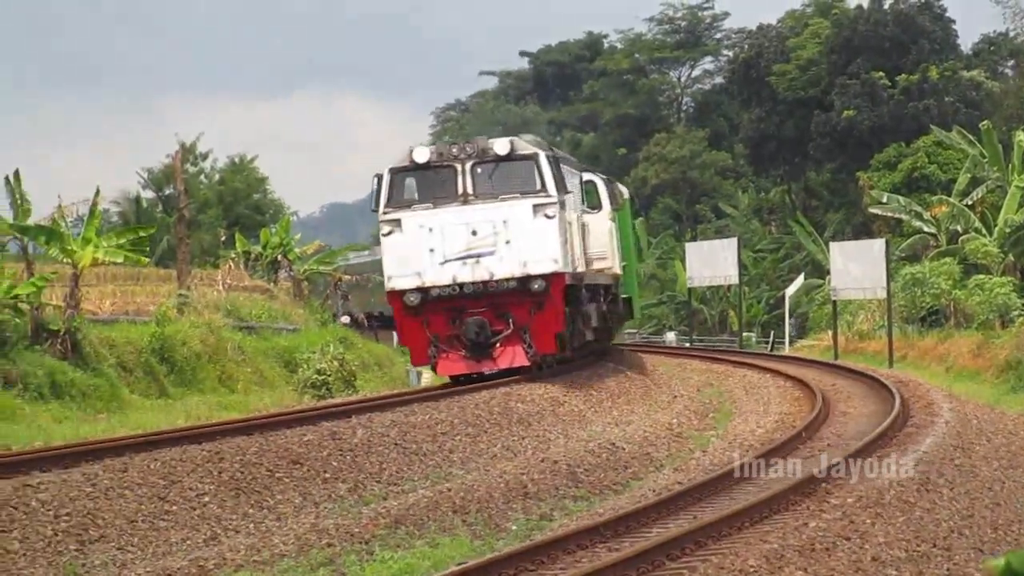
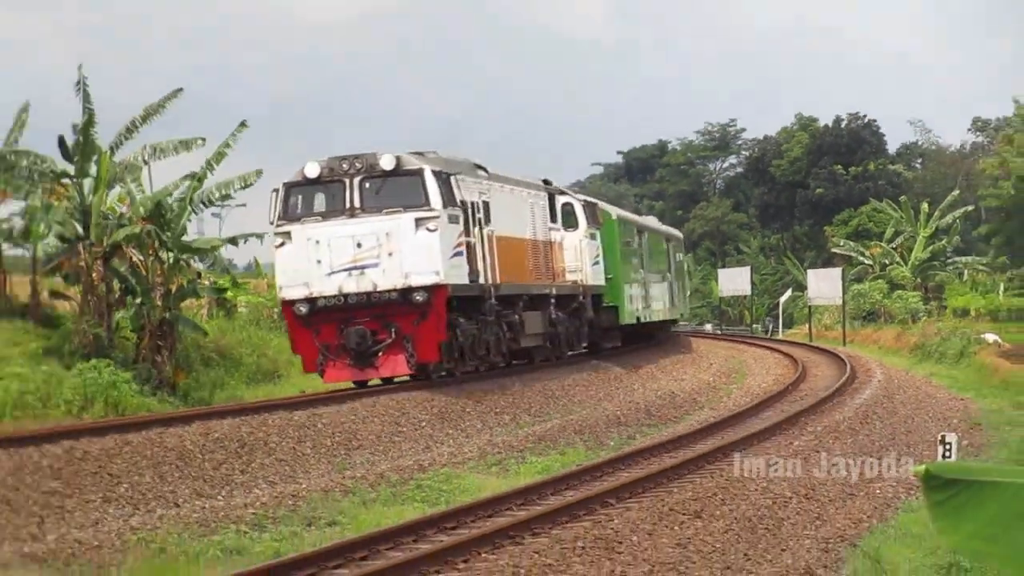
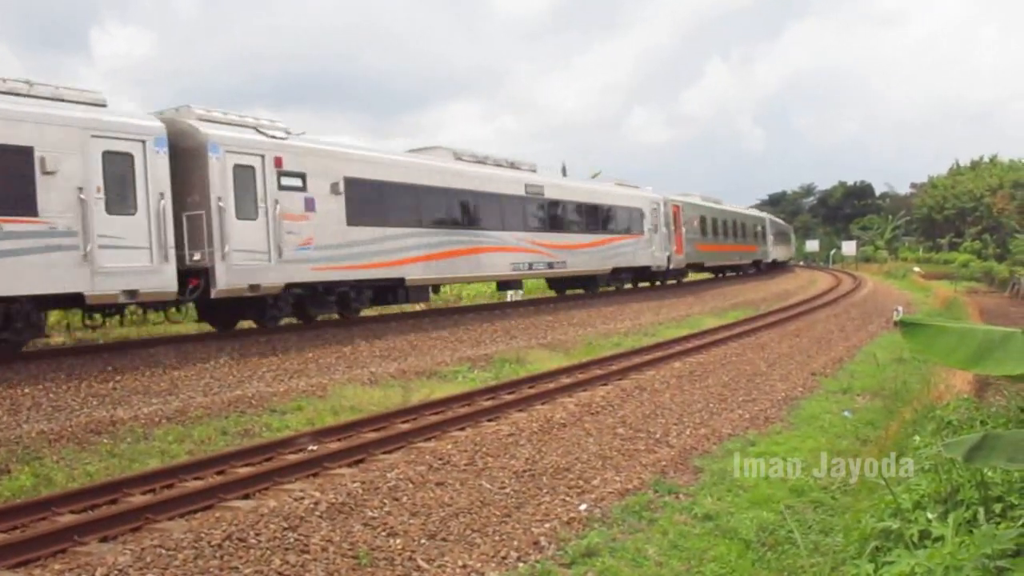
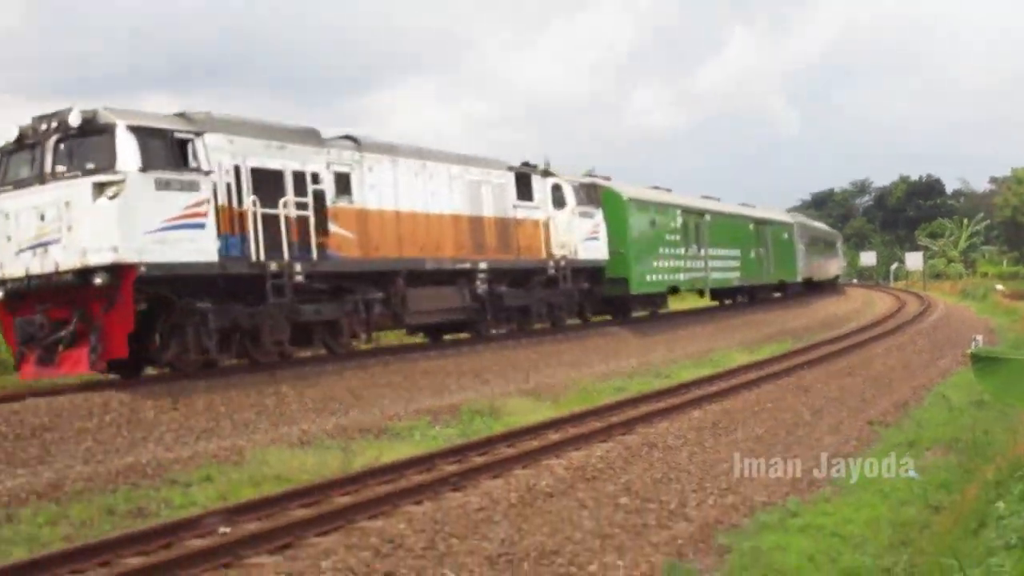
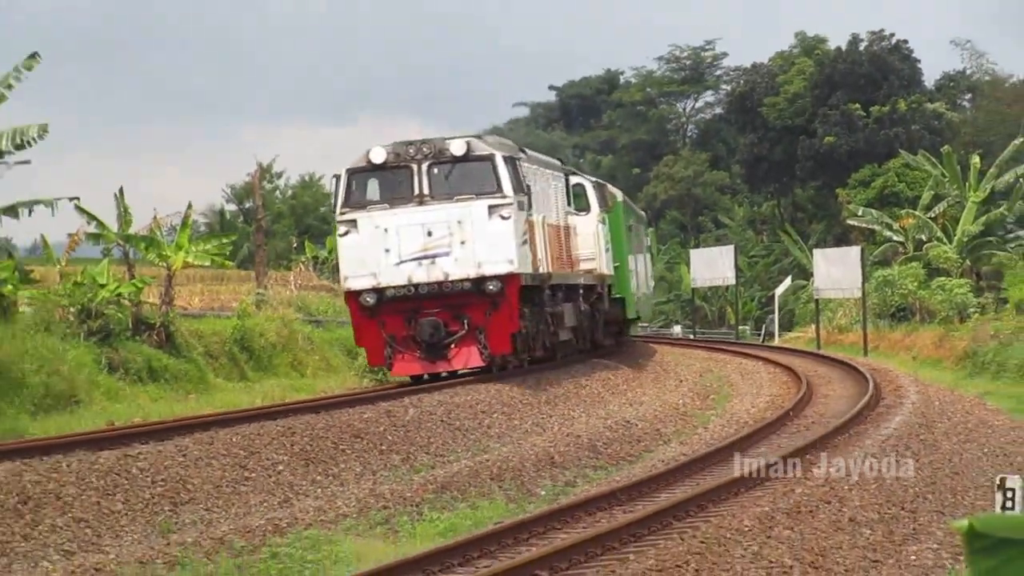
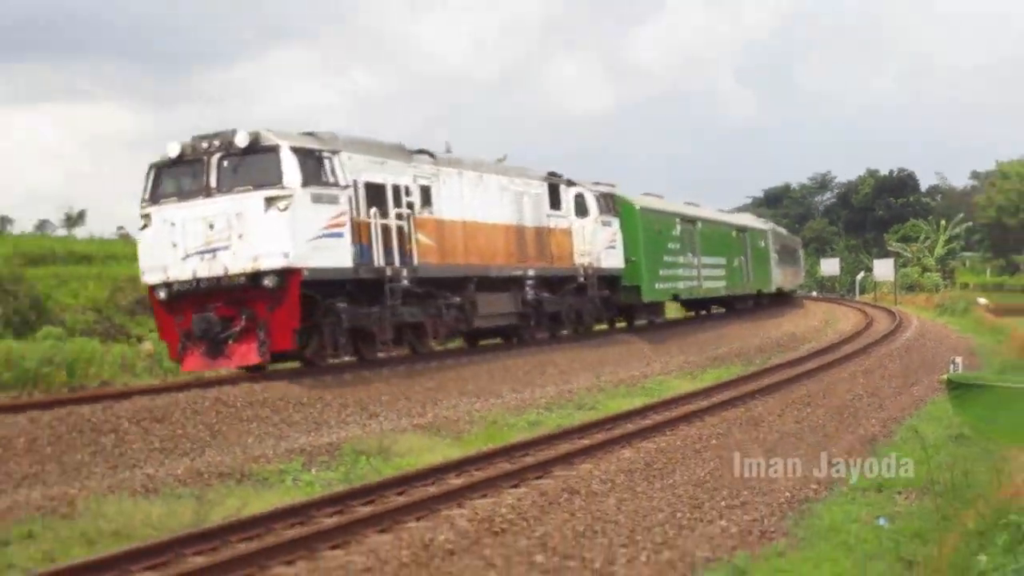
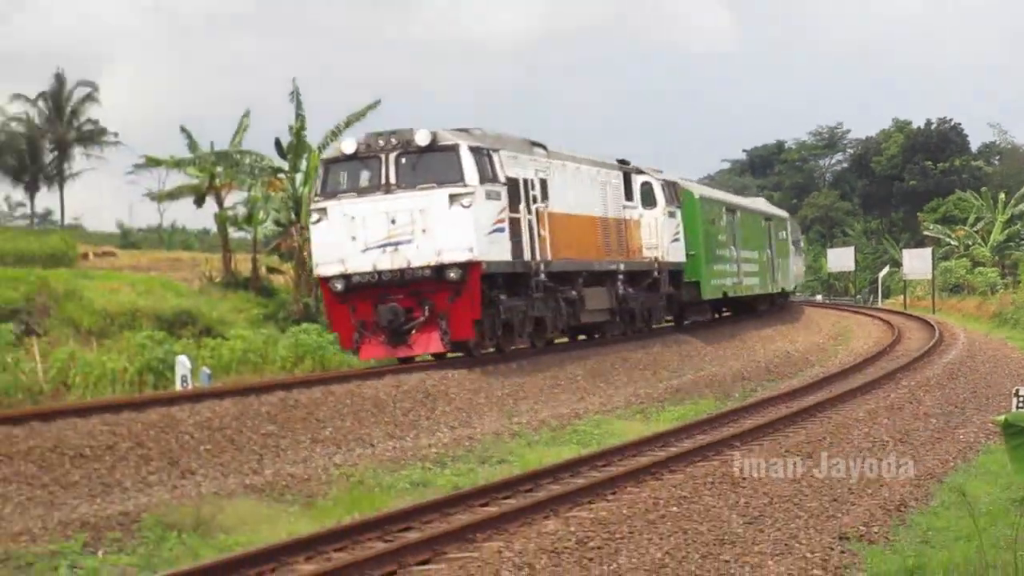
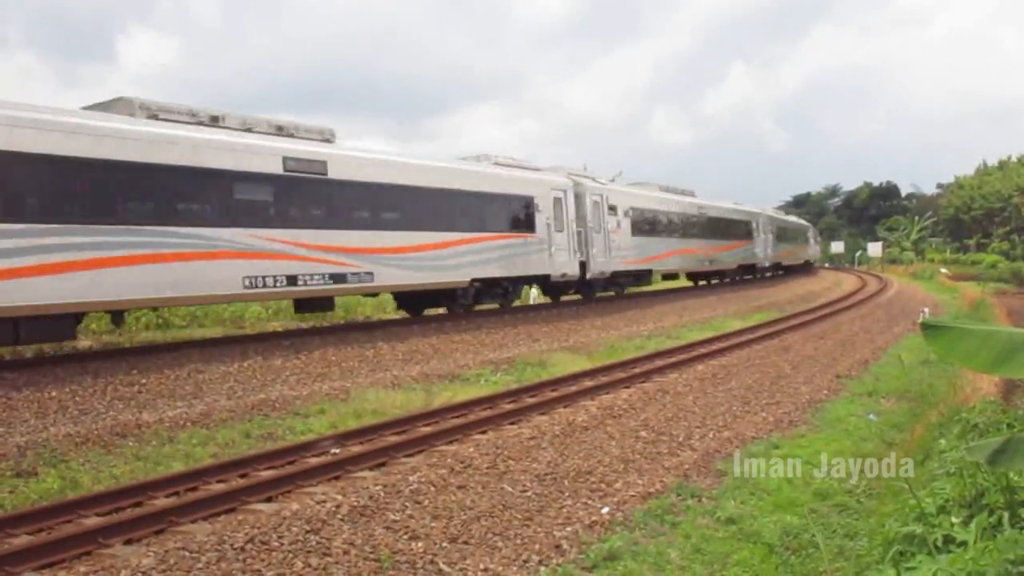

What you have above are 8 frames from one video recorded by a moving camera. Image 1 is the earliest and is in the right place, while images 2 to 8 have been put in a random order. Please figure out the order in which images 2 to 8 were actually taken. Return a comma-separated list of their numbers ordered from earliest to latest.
5, 2, 7, 6, 4, 8, 3
